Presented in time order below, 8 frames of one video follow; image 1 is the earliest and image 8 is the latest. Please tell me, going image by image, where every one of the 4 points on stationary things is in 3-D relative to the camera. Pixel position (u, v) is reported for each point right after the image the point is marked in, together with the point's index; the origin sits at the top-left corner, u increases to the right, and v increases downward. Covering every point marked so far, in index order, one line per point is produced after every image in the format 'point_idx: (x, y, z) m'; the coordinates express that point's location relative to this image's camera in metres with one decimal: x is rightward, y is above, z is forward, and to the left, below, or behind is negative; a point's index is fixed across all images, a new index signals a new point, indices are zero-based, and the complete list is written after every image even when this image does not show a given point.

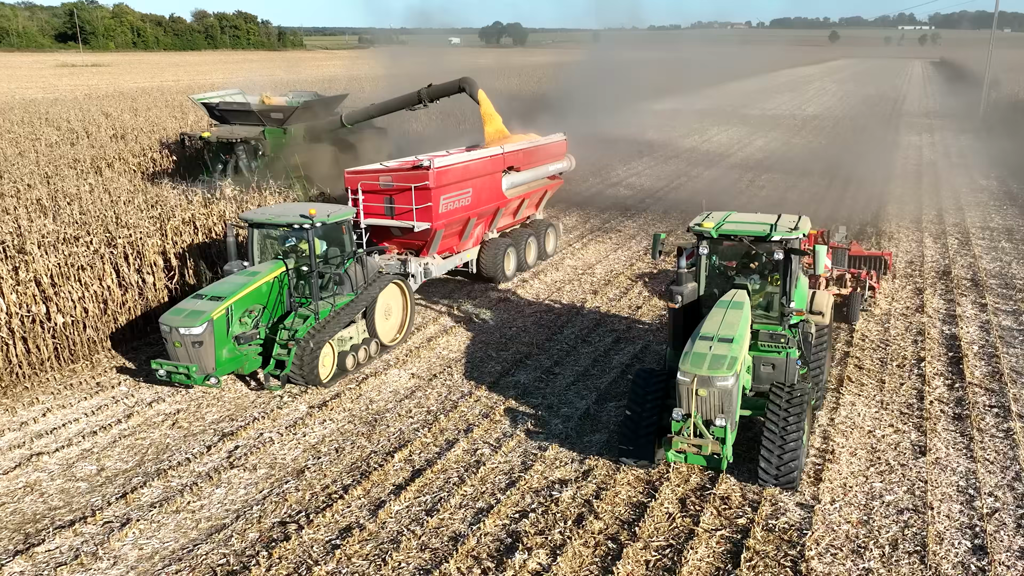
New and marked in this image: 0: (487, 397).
0: (-0.2, -0.9, +7.7) m
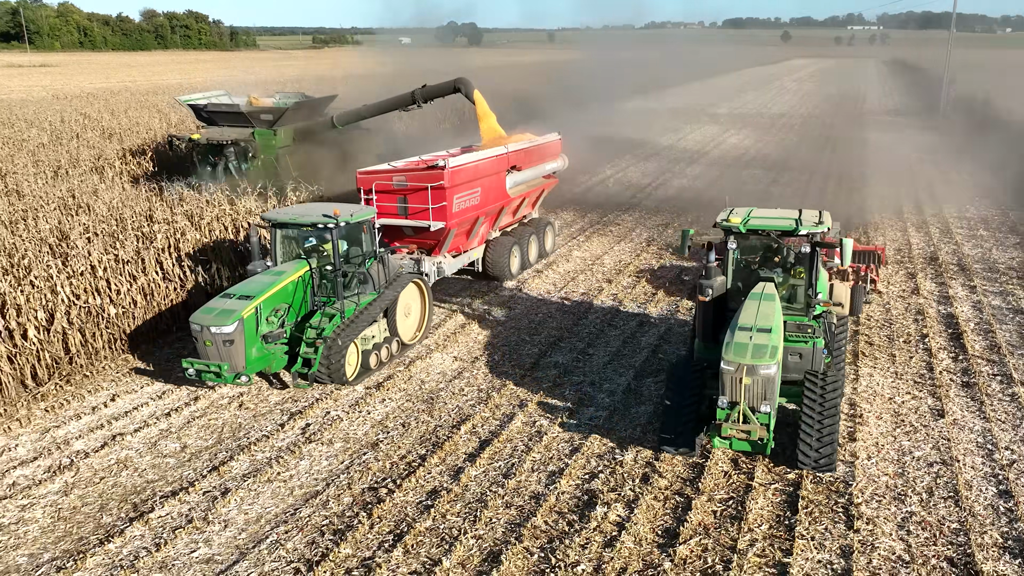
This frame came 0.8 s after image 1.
0: (+0.2, -0.8, +8.2) m
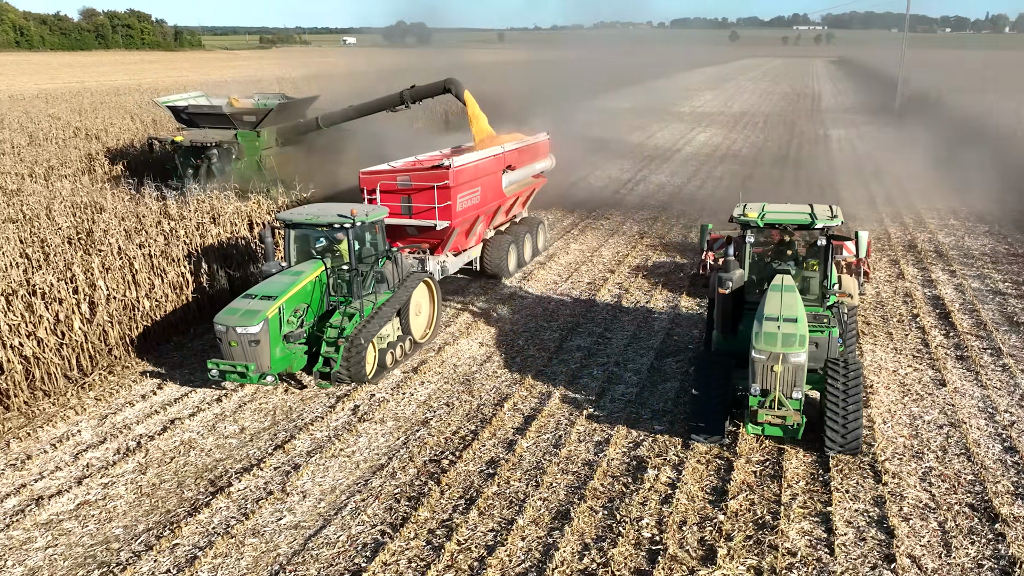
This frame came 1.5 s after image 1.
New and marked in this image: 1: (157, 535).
0: (+0.5, -0.7, +8.7) m
1: (-2.2, -1.6, +5.5) m
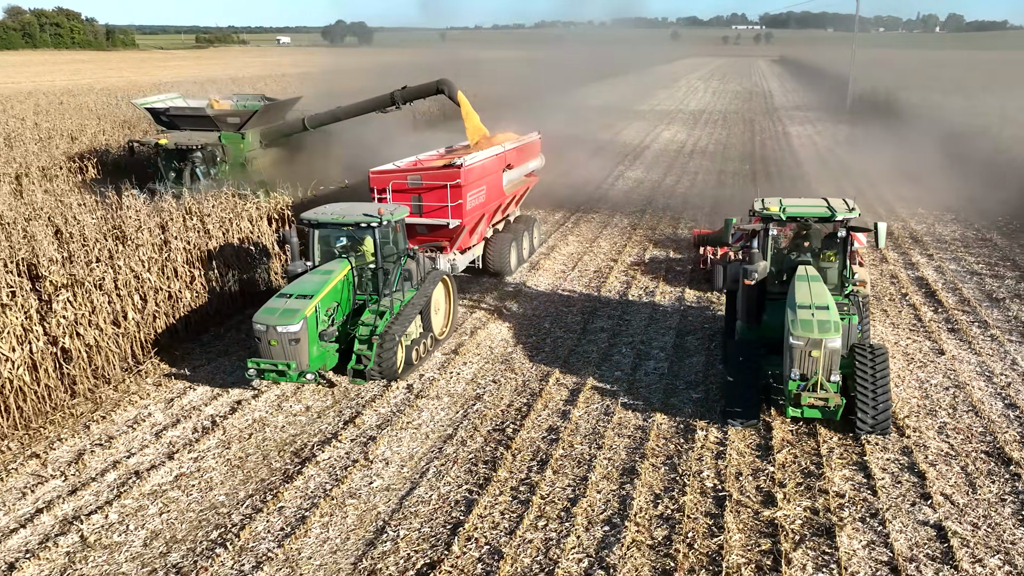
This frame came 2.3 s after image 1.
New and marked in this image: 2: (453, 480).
0: (+0.8, -0.5, +9.3) m
1: (-1.7, -1.4, +6.0) m
2: (-0.4, -1.4, +6.2) m
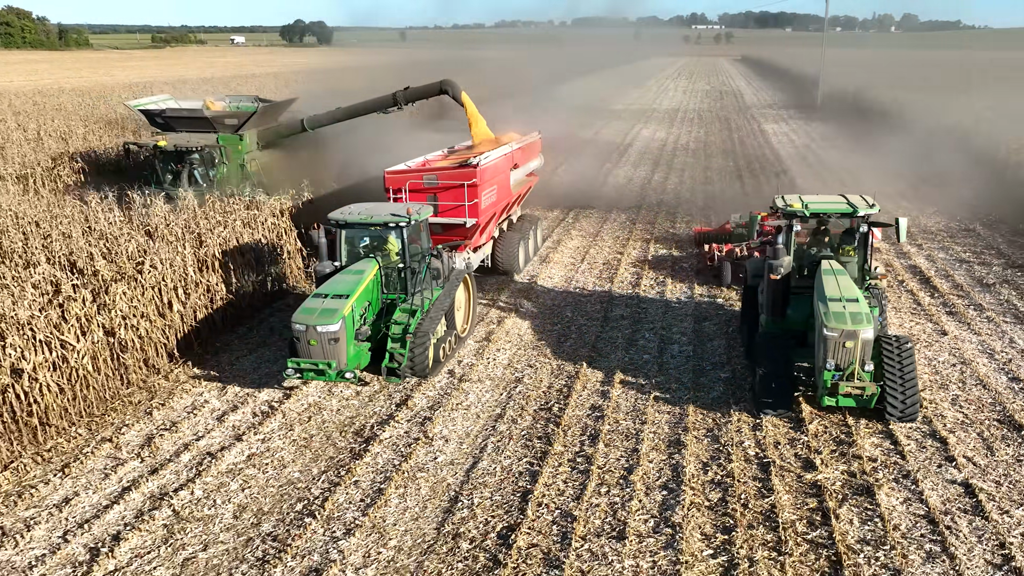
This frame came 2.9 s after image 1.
0: (+1.1, -0.4, +9.8) m
1: (-1.3, -1.4, +6.4) m
2: (0.0, -1.3, +6.7) m
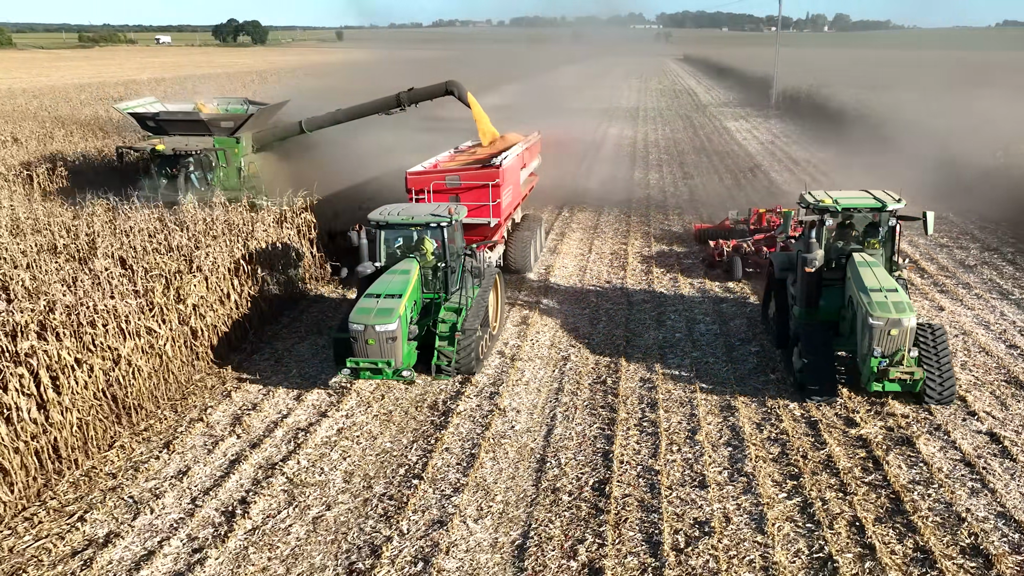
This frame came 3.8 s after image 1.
0: (+1.4, -0.2, +10.5) m
1: (-0.7, -1.2, +6.9) m
2: (+0.6, -1.1, +7.3) m
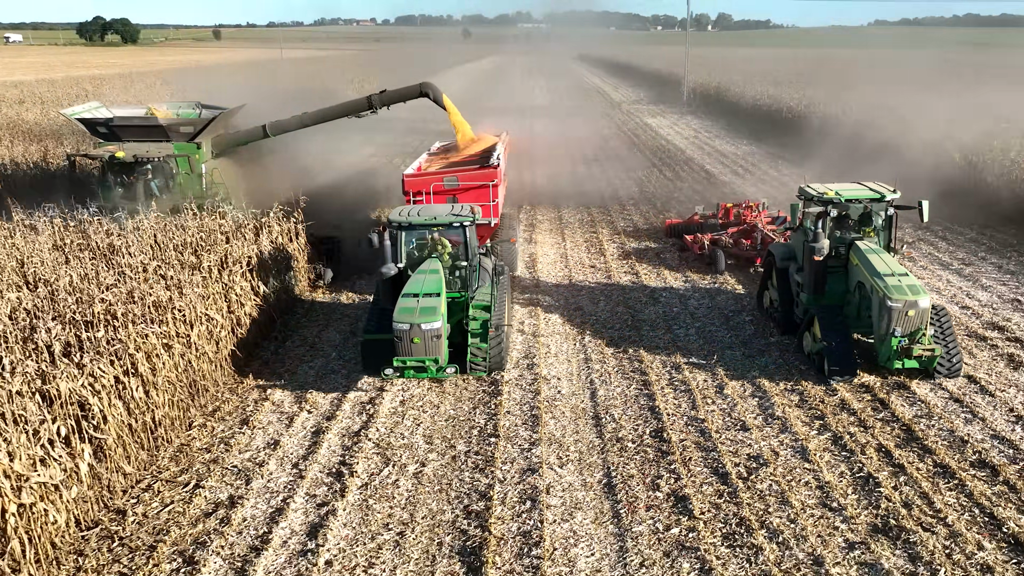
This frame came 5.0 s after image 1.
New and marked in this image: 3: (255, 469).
0: (+1.5, 0.0, +11.4) m
1: (-0.2, -1.1, +7.7) m
2: (+1.0, -0.9, +8.2) m
3: (-1.9, -1.4, +6.7) m
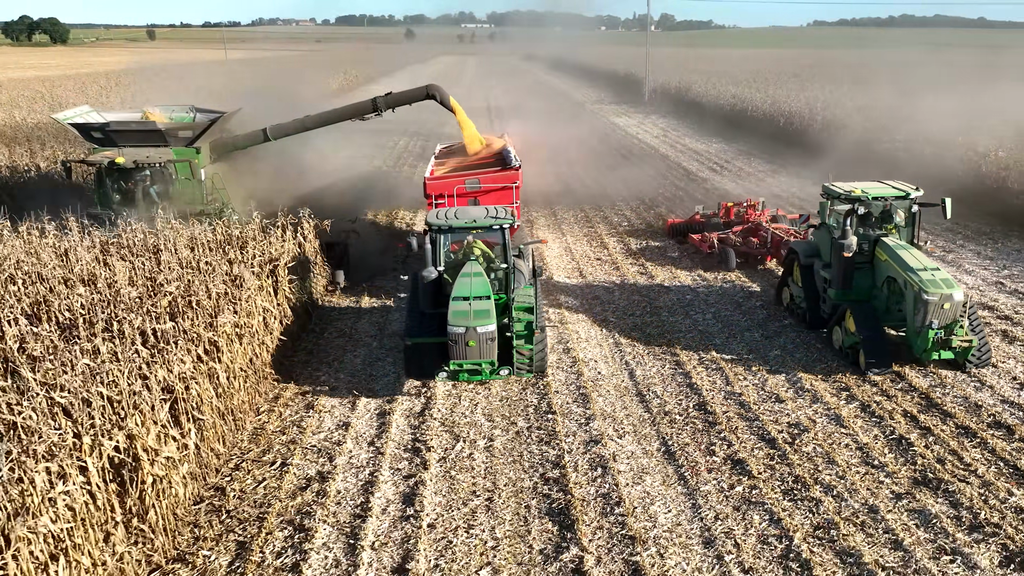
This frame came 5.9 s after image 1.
0: (+1.7, +0.1, +12.0) m
1: (+0.2, -0.9, +8.2) m
2: (+1.4, -0.8, +8.8) m
3: (-1.4, -1.3, +7.1) m
